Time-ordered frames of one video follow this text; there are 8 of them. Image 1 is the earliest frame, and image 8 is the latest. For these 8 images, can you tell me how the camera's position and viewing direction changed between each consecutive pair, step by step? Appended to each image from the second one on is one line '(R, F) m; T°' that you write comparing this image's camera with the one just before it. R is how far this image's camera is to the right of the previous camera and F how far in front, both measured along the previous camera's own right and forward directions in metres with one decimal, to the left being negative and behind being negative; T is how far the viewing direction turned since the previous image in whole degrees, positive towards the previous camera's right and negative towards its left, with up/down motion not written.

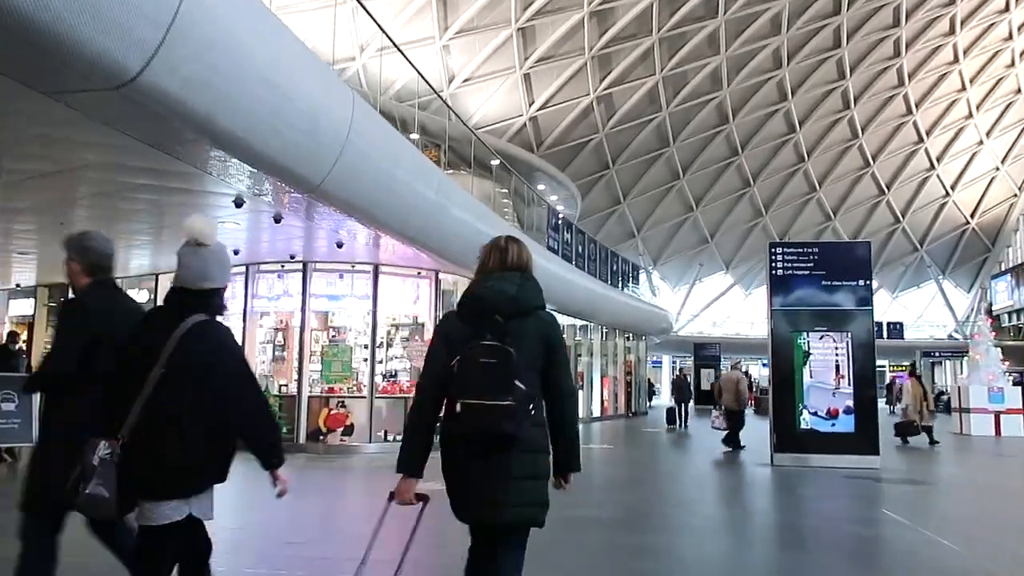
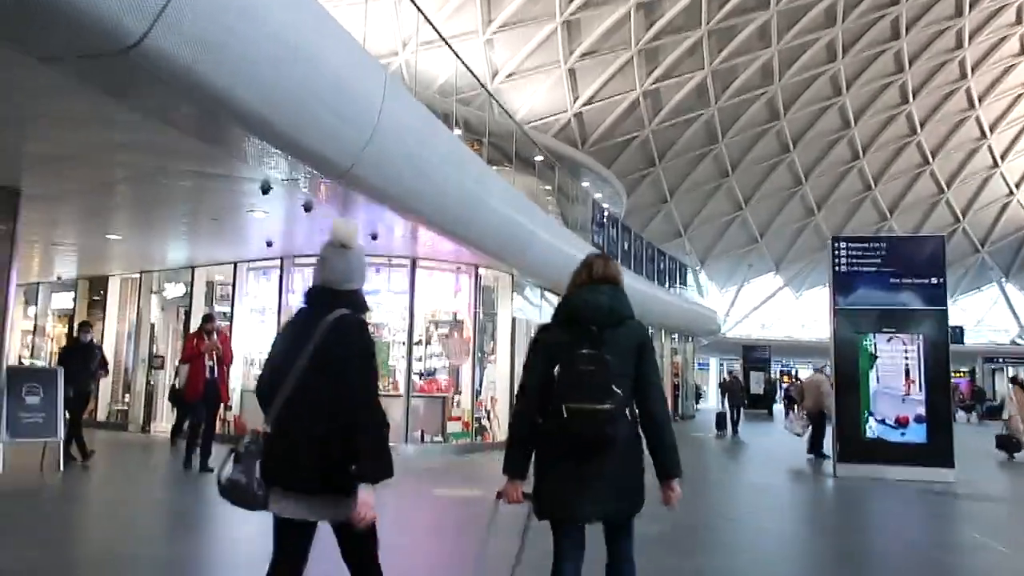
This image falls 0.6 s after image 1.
(0.0, +0.6) m; -3°
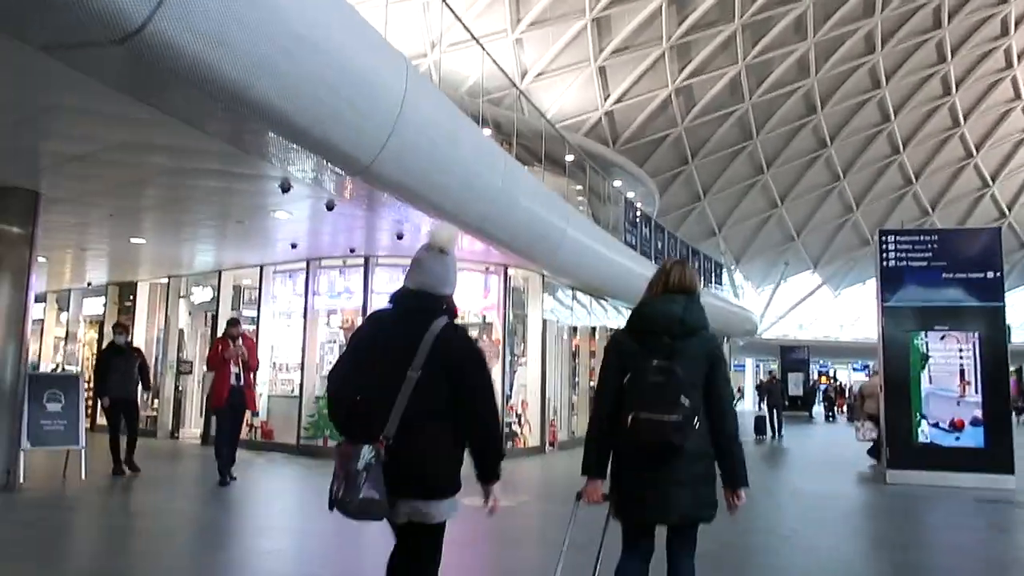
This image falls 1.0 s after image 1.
(0.0, +0.3) m; -2°
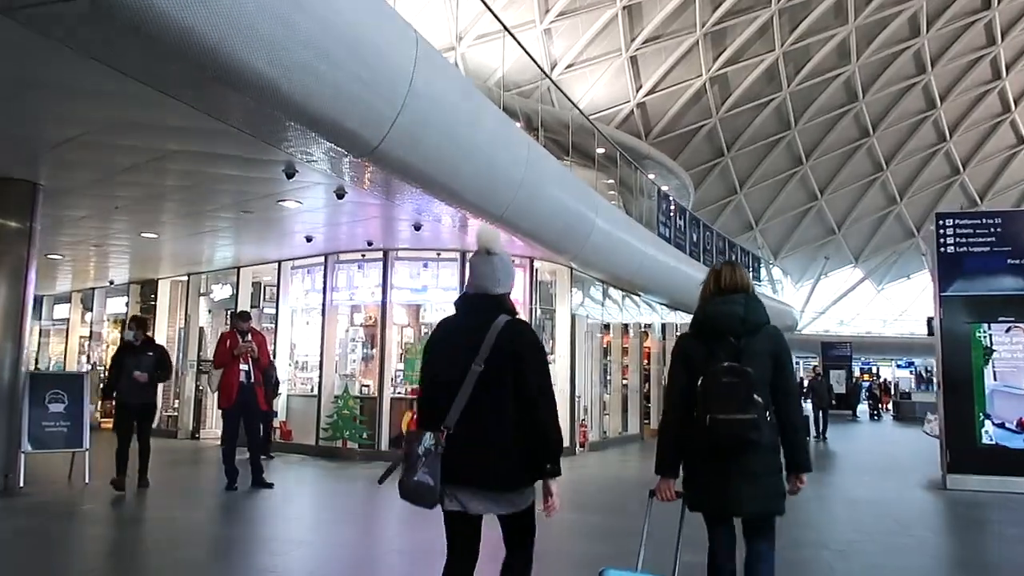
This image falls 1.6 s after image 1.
(+0.1, +0.6) m; -3°
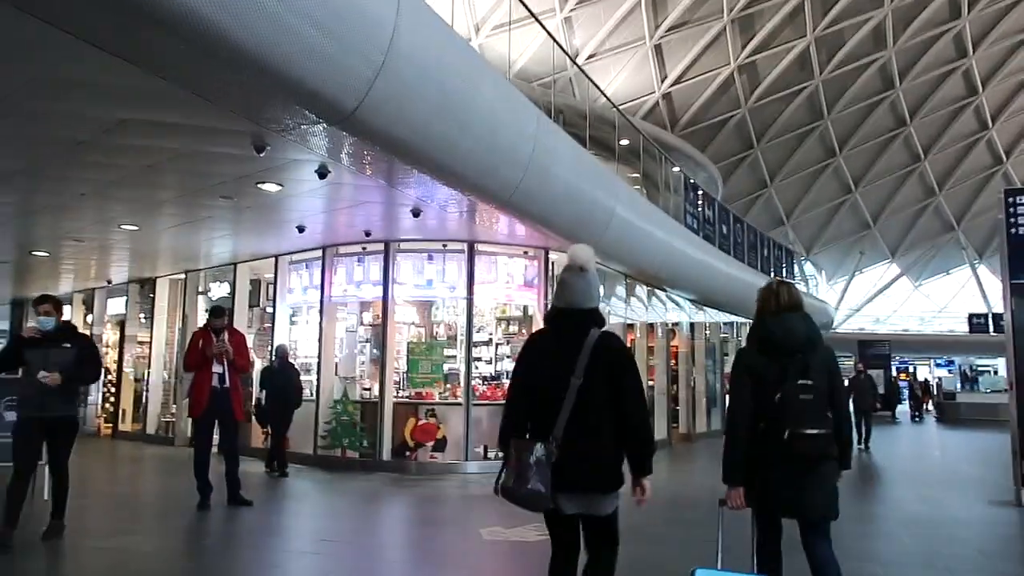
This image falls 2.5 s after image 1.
(+0.2, +0.9) m; -2°
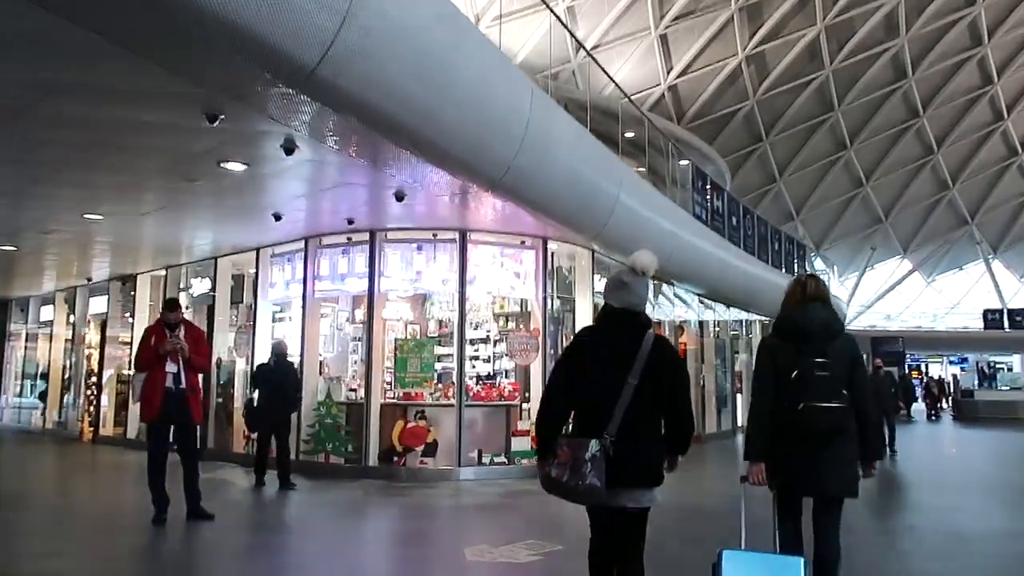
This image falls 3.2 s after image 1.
(+0.1, +0.7) m; 0°
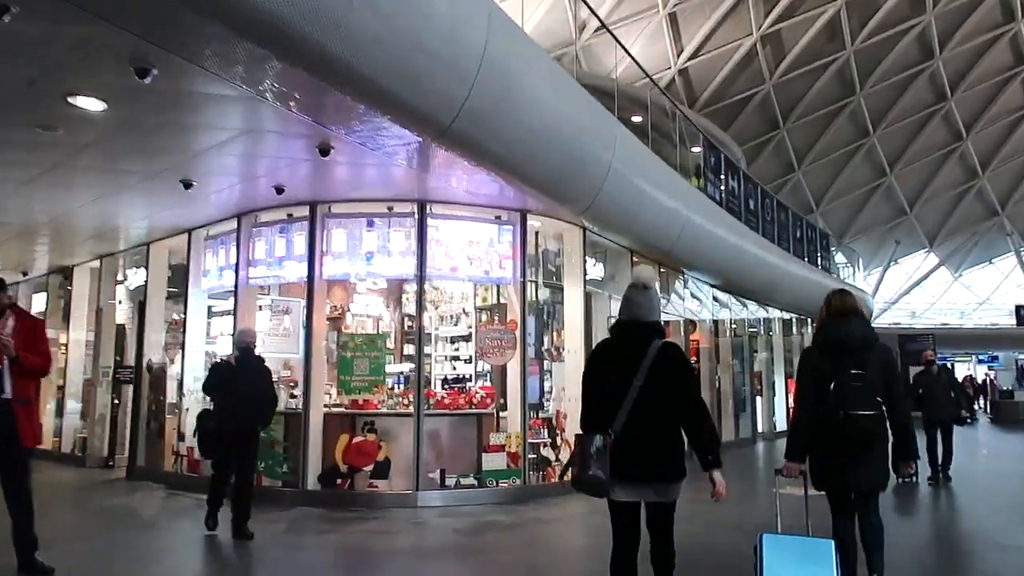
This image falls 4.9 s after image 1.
(+0.4, +1.7) m; -1°
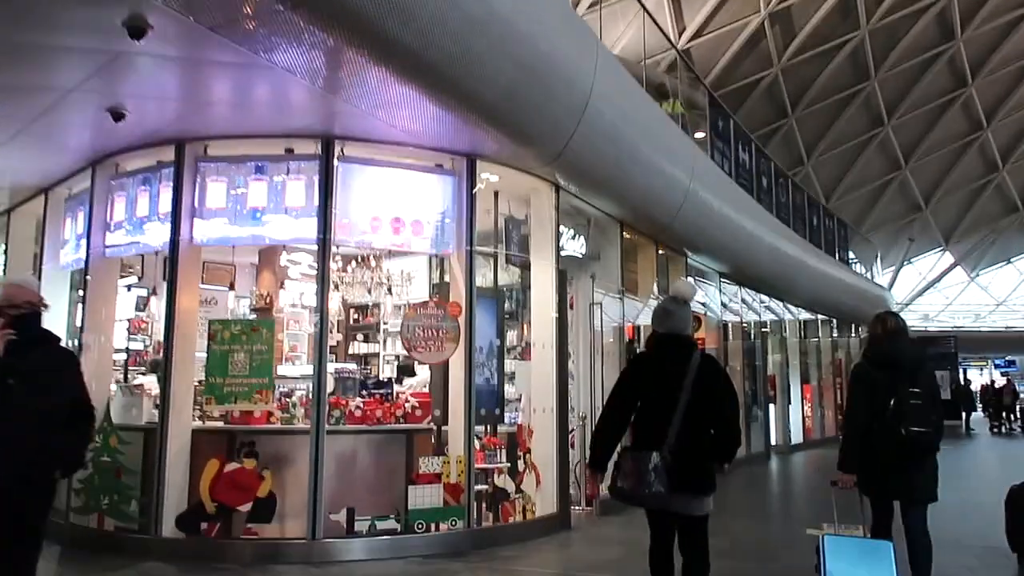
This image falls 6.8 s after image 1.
(+0.4, +2.1) m; 0°
